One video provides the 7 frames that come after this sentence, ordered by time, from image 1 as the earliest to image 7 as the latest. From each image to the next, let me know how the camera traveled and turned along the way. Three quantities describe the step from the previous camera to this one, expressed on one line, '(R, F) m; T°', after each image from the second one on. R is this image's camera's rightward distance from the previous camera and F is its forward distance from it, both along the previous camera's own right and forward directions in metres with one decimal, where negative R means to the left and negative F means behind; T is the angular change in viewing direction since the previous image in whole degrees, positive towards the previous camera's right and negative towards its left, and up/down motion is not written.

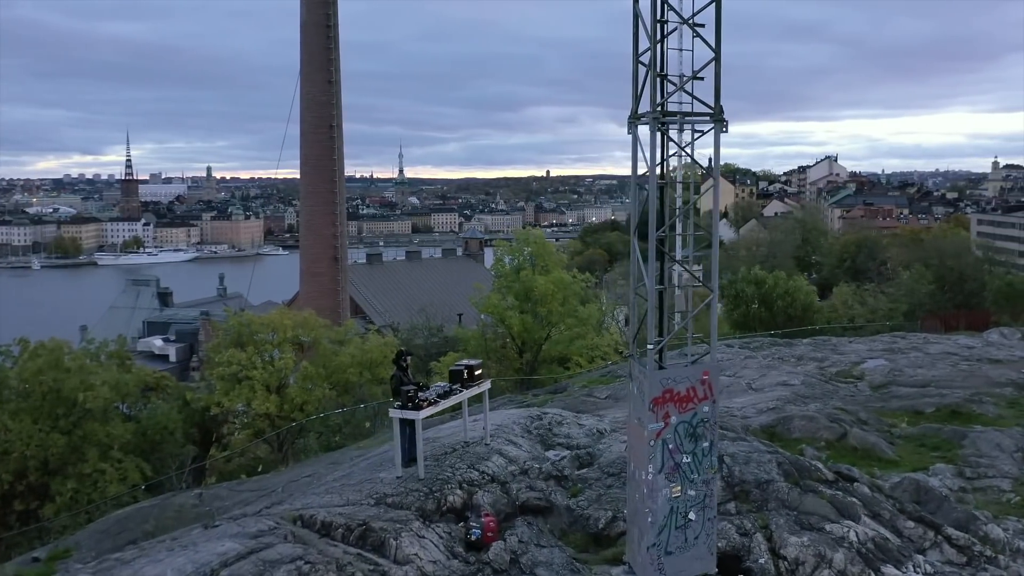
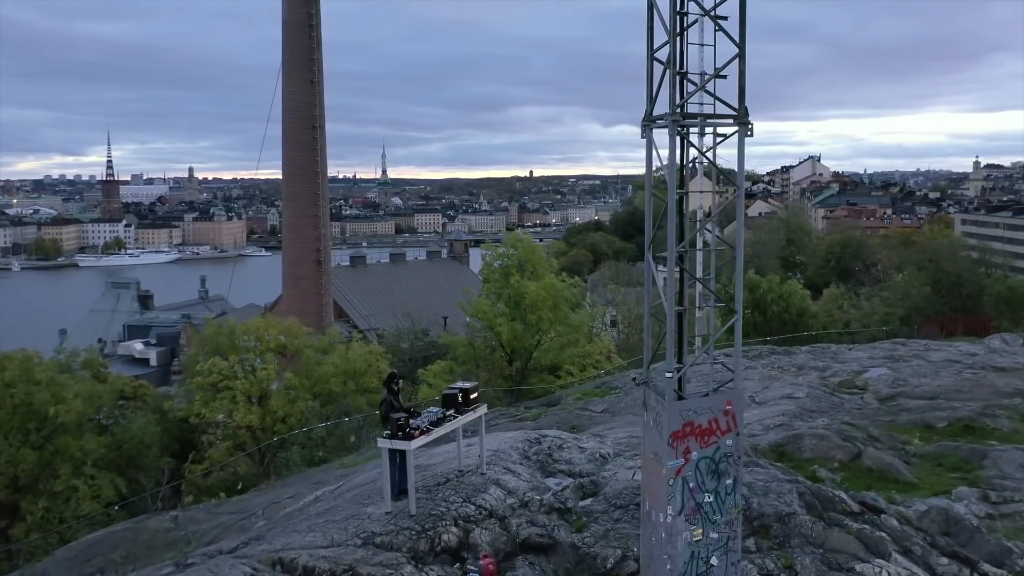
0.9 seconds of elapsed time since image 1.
(0.0, +0.3) m; +1°
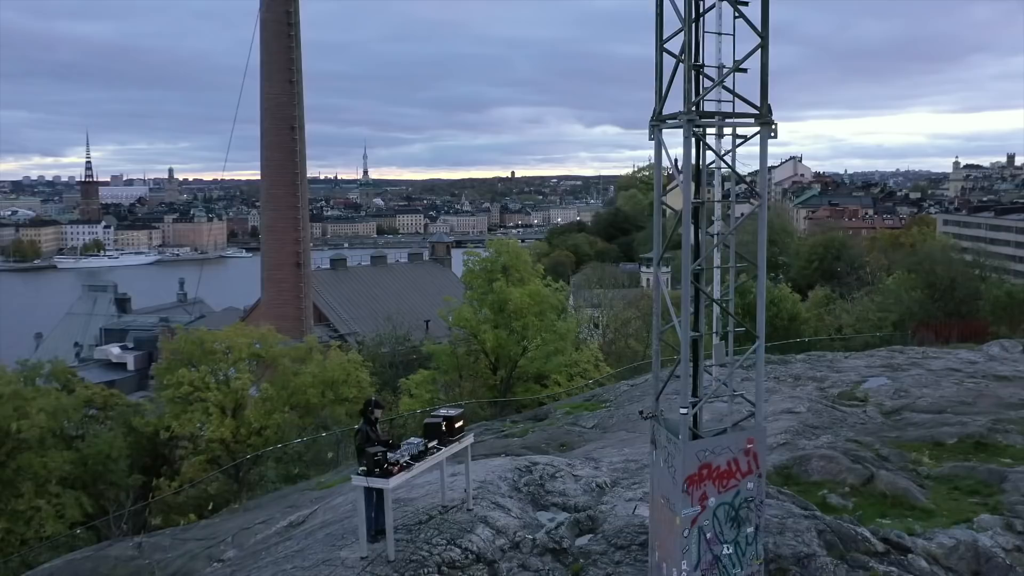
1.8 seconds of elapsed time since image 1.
(0.0, +0.3) m; +1°
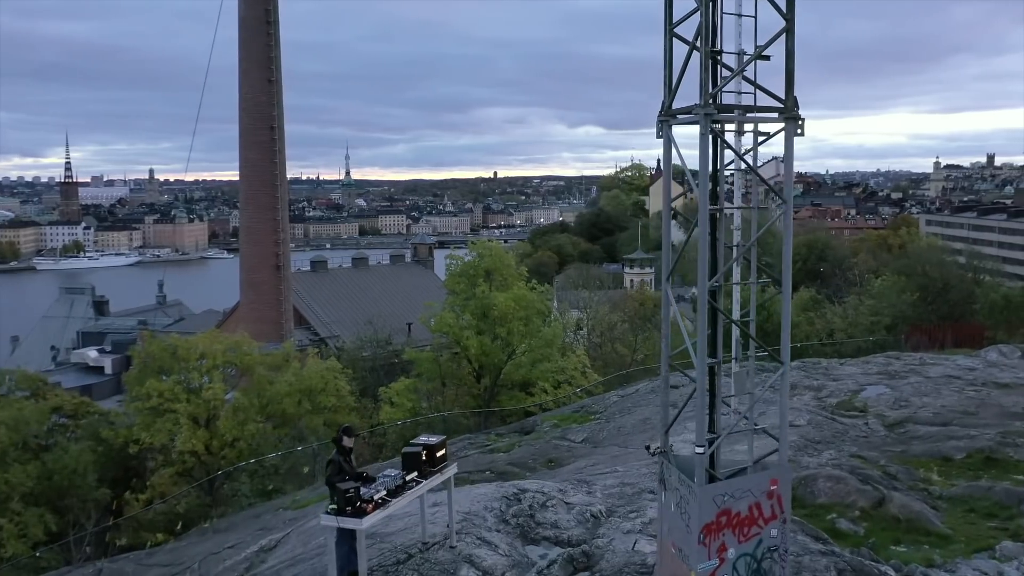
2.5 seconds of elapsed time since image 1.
(0.0, +0.3) m; +1°
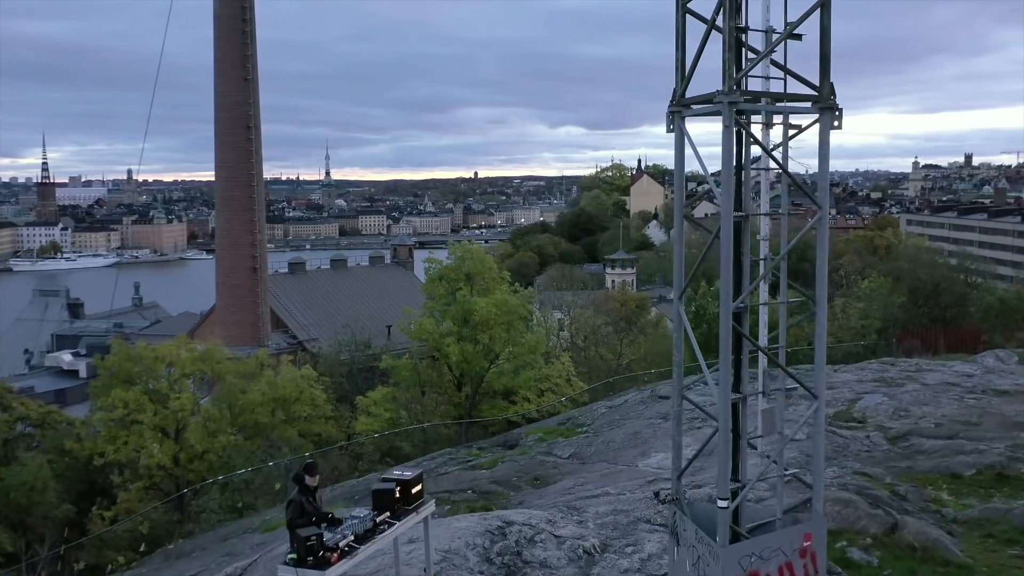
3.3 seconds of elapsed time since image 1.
(0.0, +0.3) m; +1°
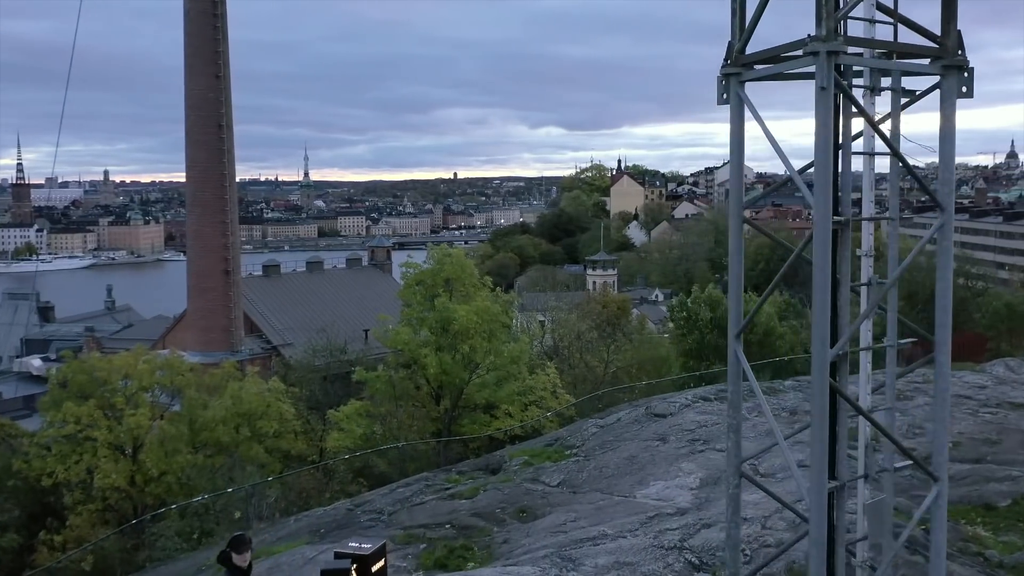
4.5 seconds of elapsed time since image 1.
(0.0, +0.5) m; +1°
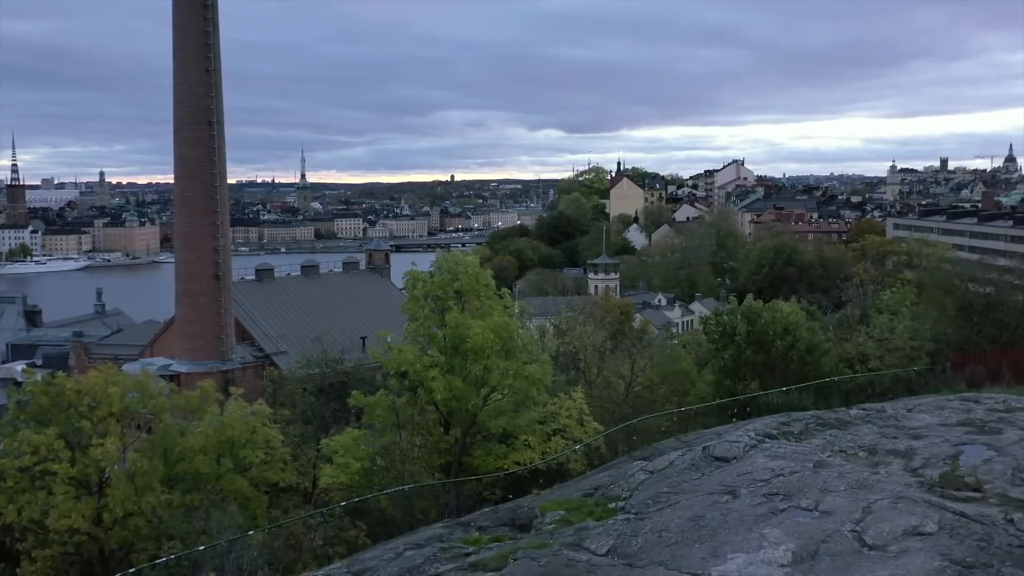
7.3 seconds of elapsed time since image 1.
(-0.2, +0.9) m; 0°
